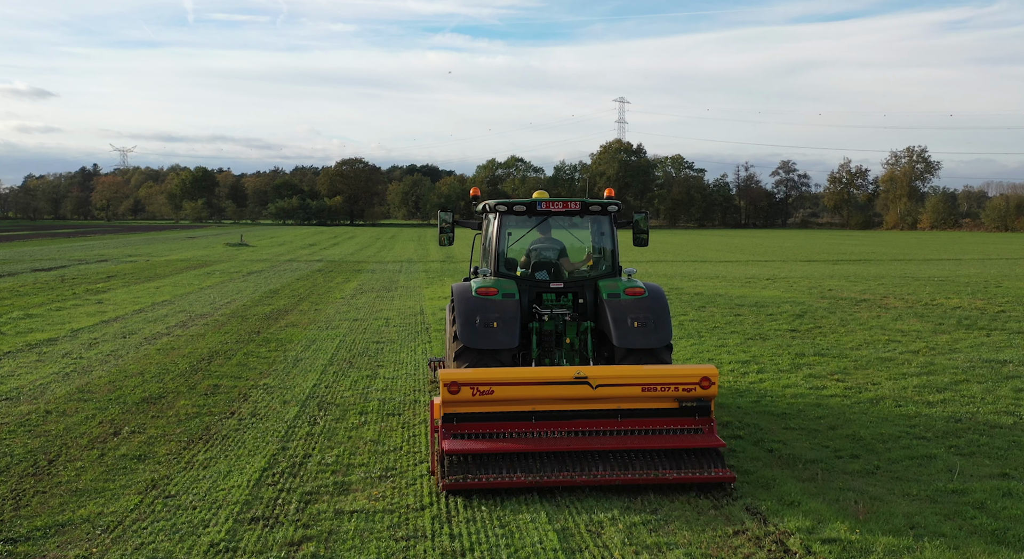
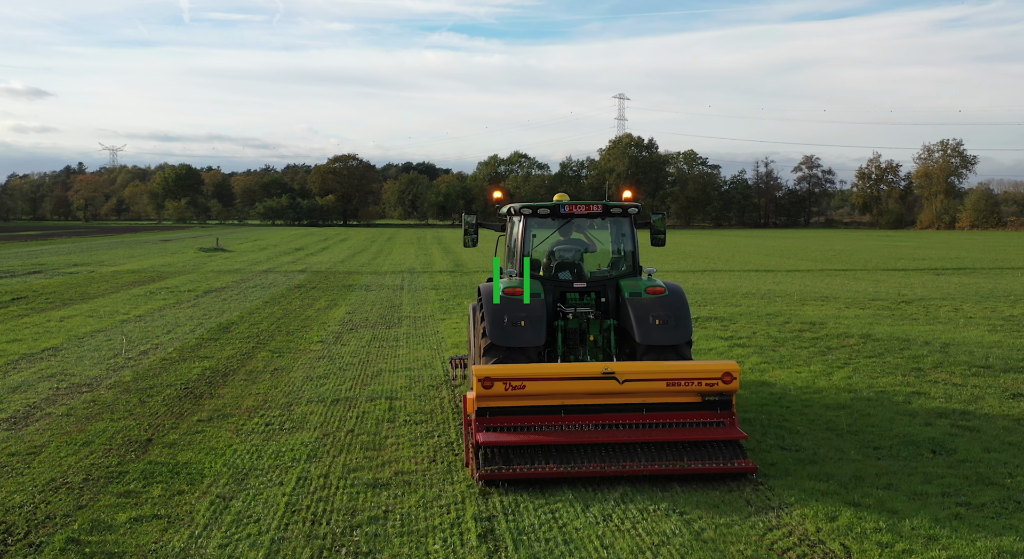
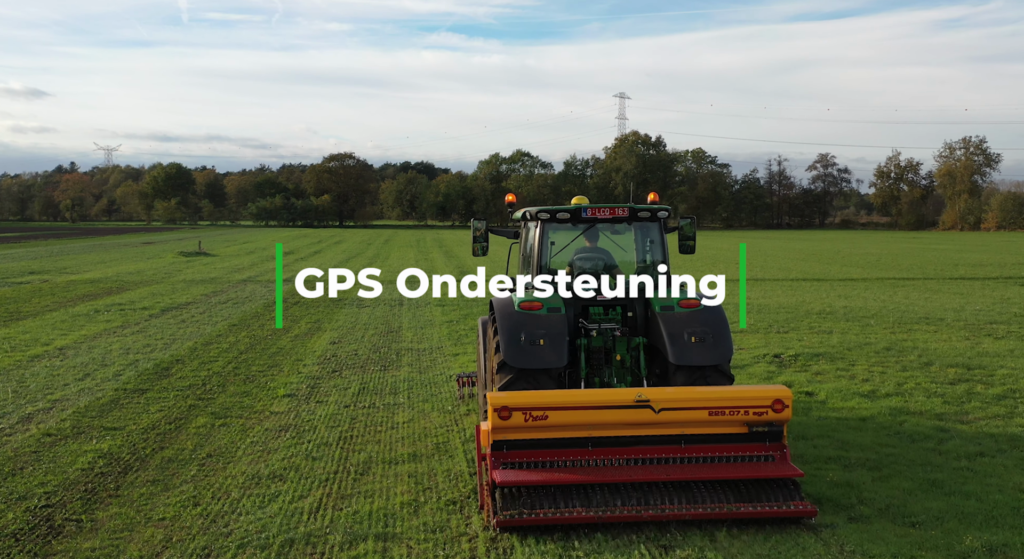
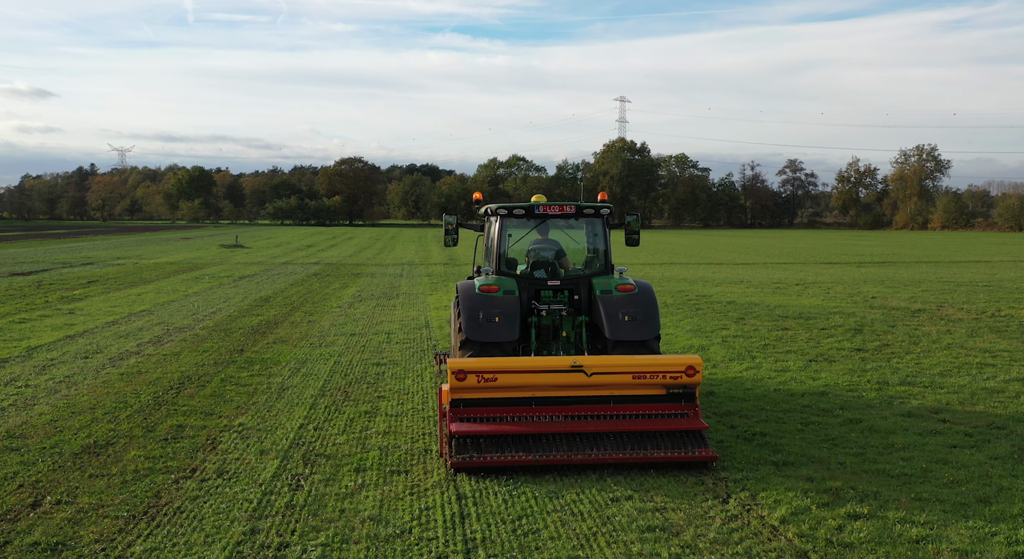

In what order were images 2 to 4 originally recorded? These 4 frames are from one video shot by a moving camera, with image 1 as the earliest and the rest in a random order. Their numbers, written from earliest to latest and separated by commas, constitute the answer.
4, 2, 3
